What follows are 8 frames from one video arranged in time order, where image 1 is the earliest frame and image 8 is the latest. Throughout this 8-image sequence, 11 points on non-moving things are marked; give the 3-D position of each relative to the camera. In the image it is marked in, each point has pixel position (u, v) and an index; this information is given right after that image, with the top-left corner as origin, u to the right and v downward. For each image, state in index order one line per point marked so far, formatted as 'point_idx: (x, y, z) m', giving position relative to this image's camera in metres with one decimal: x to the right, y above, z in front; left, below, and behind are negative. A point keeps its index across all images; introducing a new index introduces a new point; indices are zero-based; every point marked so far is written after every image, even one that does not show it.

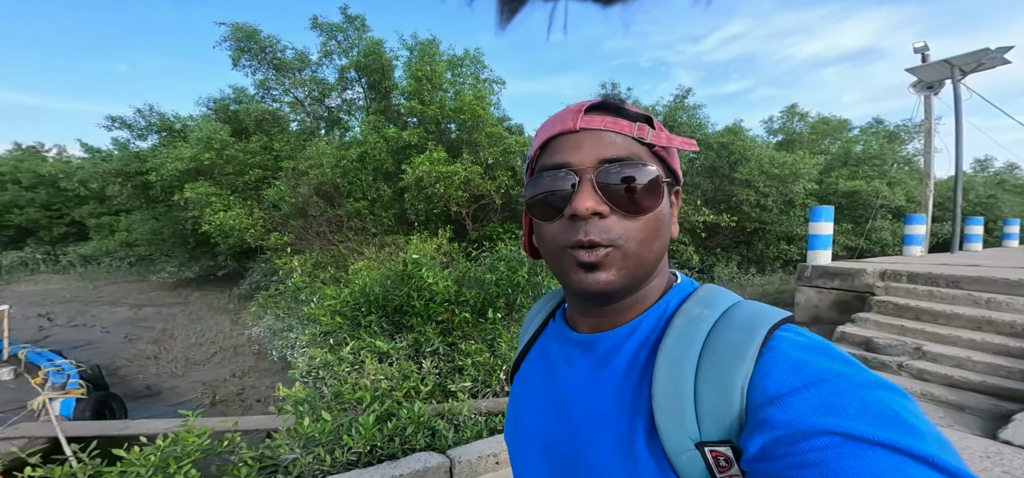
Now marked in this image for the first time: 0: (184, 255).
0: (-11.7, -0.6, +15.0) m
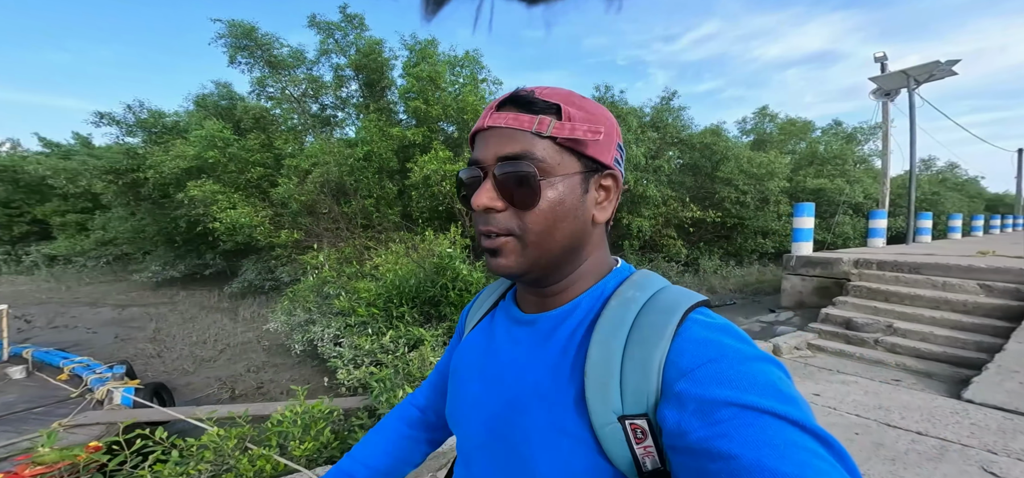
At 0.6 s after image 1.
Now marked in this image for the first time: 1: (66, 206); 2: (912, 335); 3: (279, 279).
0: (-12.0, -0.5, +14.6) m
1: (-18.8, +1.4, +17.1) m
2: (+4.5, -1.1, +4.7) m
3: (-7.1, -1.2, +12.1) m
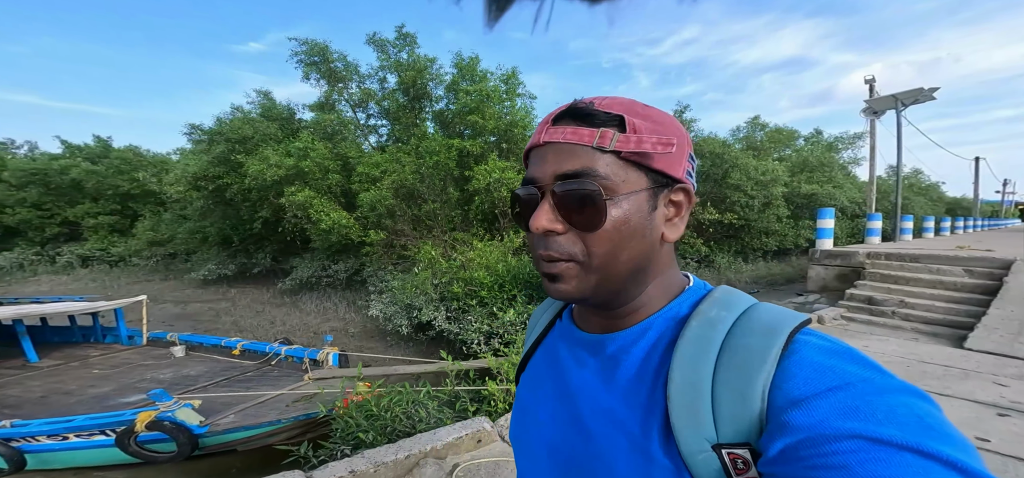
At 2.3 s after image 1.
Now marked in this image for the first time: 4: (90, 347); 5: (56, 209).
0: (-10.8, -0.5, +15.5) m
1: (-17.7, +1.4, +17.7) m
2: (+6.2, -1.0, +6.4) m
3: (-5.7, -1.2, +13.2) m
4: (-8.4, -2.1, +8.2) m
5: (-19.2, +1.3, +17.6) m
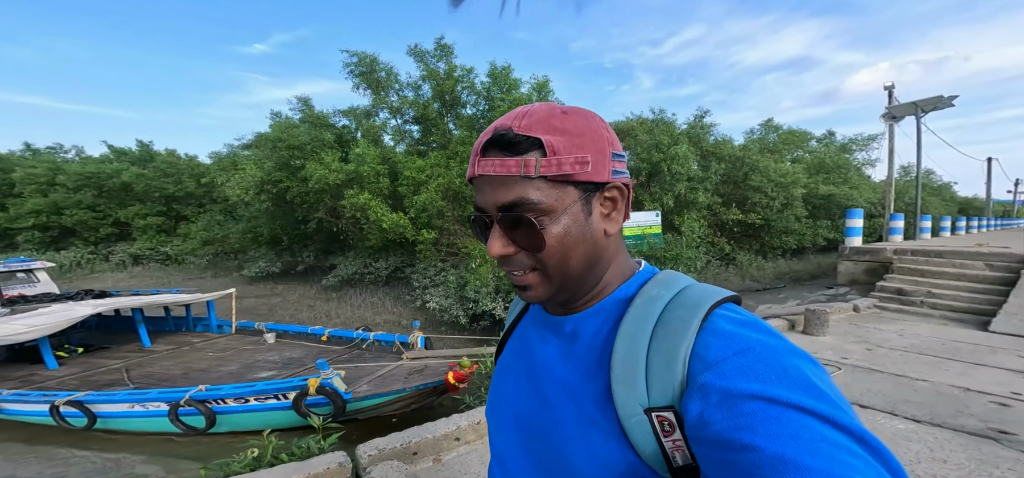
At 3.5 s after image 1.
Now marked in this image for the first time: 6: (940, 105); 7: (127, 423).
0: (-9.5, -0.5, +16.5) m
1: (-16.4, +1.4, +18.7) m
2: (+7.4, -1.0, +7.2) m
3: (-4.4, -1.1, +14.1) m
4: (-7.2, -2.1, +9.1) m
5: (-17.9, +1.3, +18.6) m
6: (+12.9, +4.0, +12.6) m
7: (-4.9, -2.5, +5.6) m
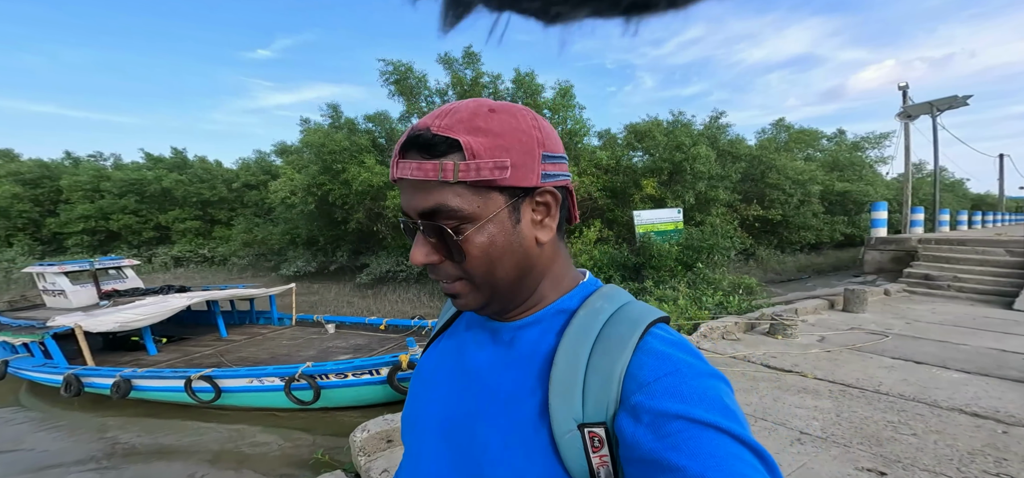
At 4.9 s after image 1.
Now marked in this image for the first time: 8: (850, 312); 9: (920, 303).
0: (-8.4, -0.5, +17.2) m
1: (-15.3, +1.2, +19.6) m
2: (+8.4, -0.8, +7.7) m
3: (-3.4, -1.1, +14.8) m
4: (-6.1, -2.1, +9.8) m
5: (-16.8, +1.1, +19.5) m
6: (+13.9, +4.2, +13.1) m
7: (-3.9, -2.4, +6.2) m
8: (+4.9, -1.0, +6.0) m
9: (+6.7, -1.1, +6.9) m
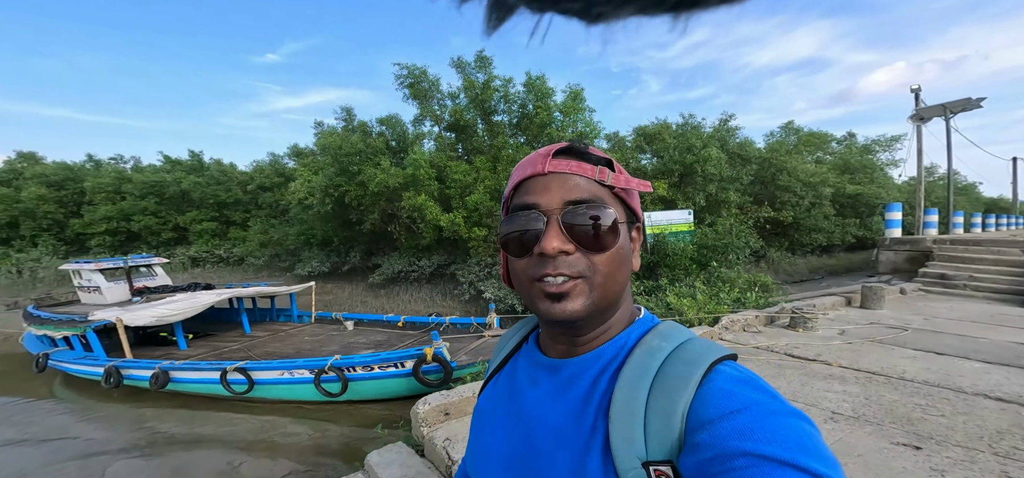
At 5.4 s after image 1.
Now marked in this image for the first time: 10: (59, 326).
0: (-7.9, -0.6, +17.5) m
1: (-14.8, +1.2, +19.9) m
2: (+8.7, -0.8, +7.7) m
3: (-2.9, -1.1, +15.0) m
4: (-5.8, -2.0, +10.0) m
5: (-16.3, +1.1, +19.9) m
6: (+14.3, +4.2, +13.1) m
7: (-3.6, -2.3, +6.4) m
8: (+5.2, -1.0, +6.1) m
9: (+7.0, -1.0, +7.0) m
10: (-7.8, -1.5, +7.3) m
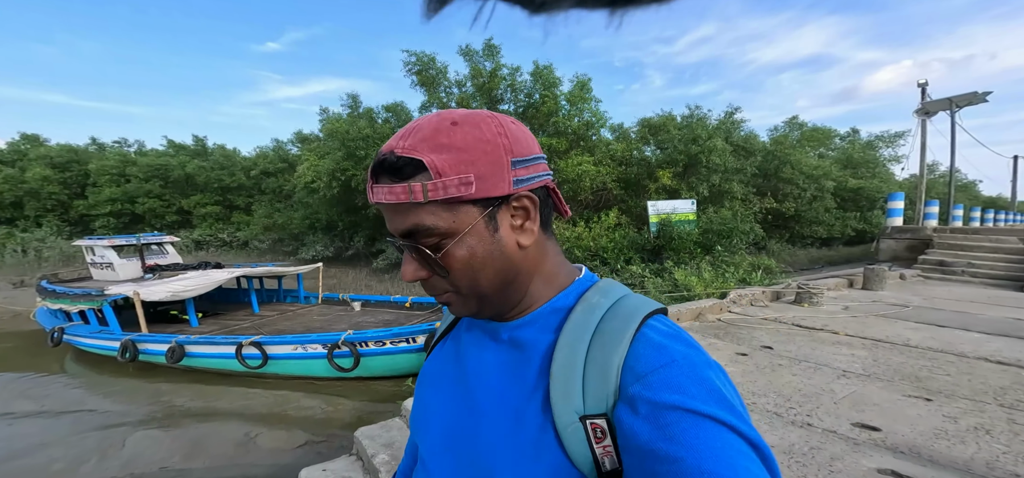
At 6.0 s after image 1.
0: (-7.8, +0.1, +17.6) m
1: (-14.6, +2.0, +20.0) m
2: (+8.9, -0.5, +7.9) m
3: (-2.8, -0.6, +15.1) m
4: (-5.6, -1.6, +10.2) m
5: (-16.2, +1.9, +19.9) m
6: (+14.5, +4.4, +13.2) m
7: (-3.5, -1.9, +6.5) m
8: (+5.3, -0.8, +6.2) m
9: (+7.2, -0.8, +7.1) m
10: (-7.7, -1.1, +7.4) m
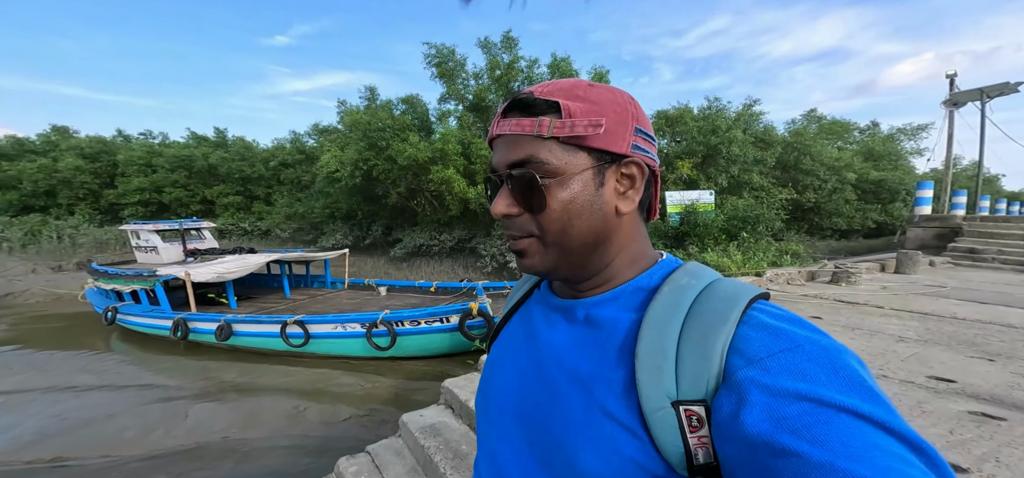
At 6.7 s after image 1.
0: (-7.0, +0.5, +17.9) m
1: (-13.8, +2.5, +20.4) m
2: (+9.4, -0.3, +7.8) m
3: (-2.1, -0.2, +15.3) m
4: (-5.1, -1.2, +10.4) m
5: (-15.4, +2.4, +20.4) m
6: (+15.2, +4.7, +12.9) m
7: (-3.0, -1.7, +6.8) m
8: (+5.8, -0.5, +6.3) m
9: (+7.7, -0.6, +7.1) m
10: (-7.2, -0.7, +7.7) m
